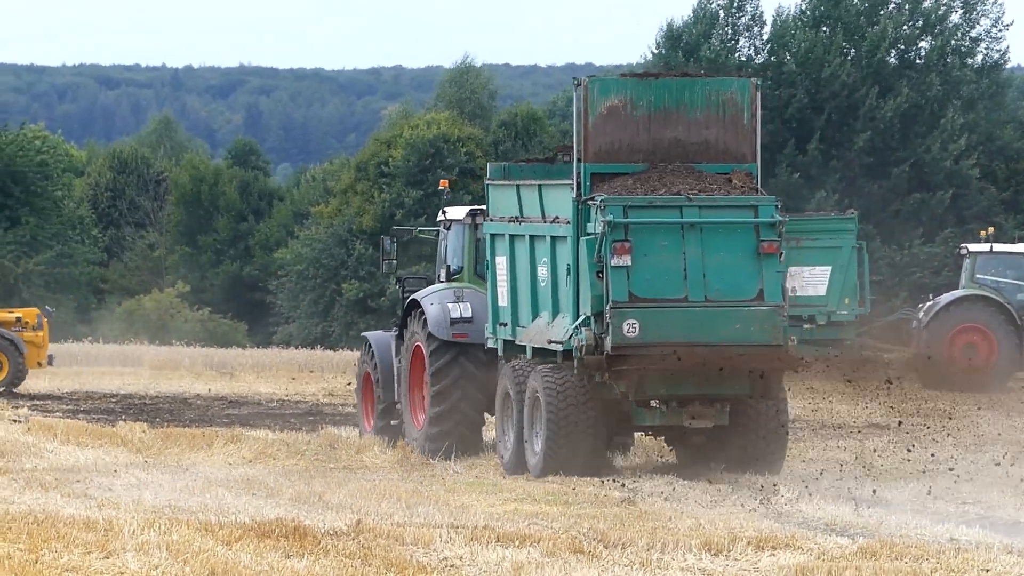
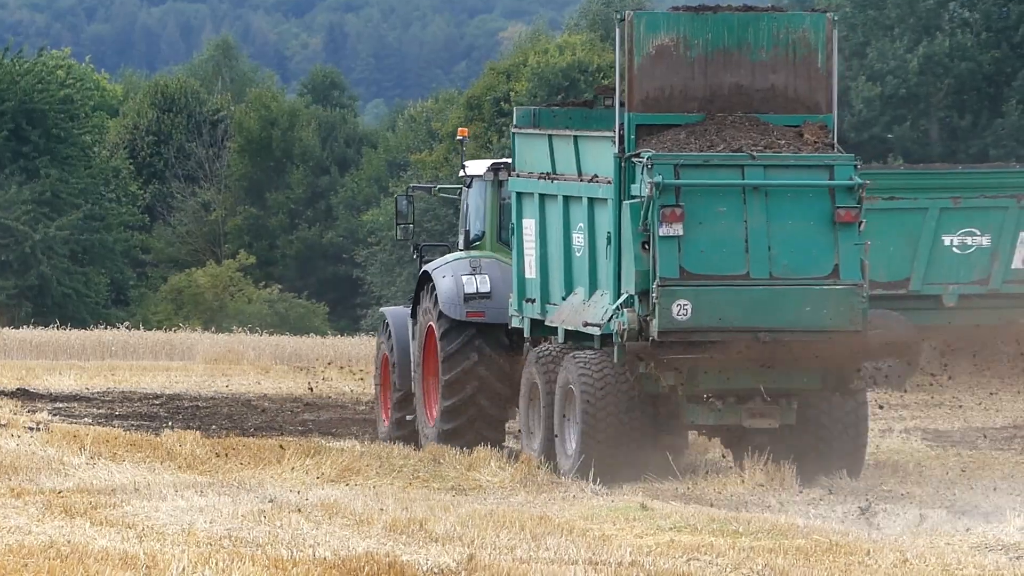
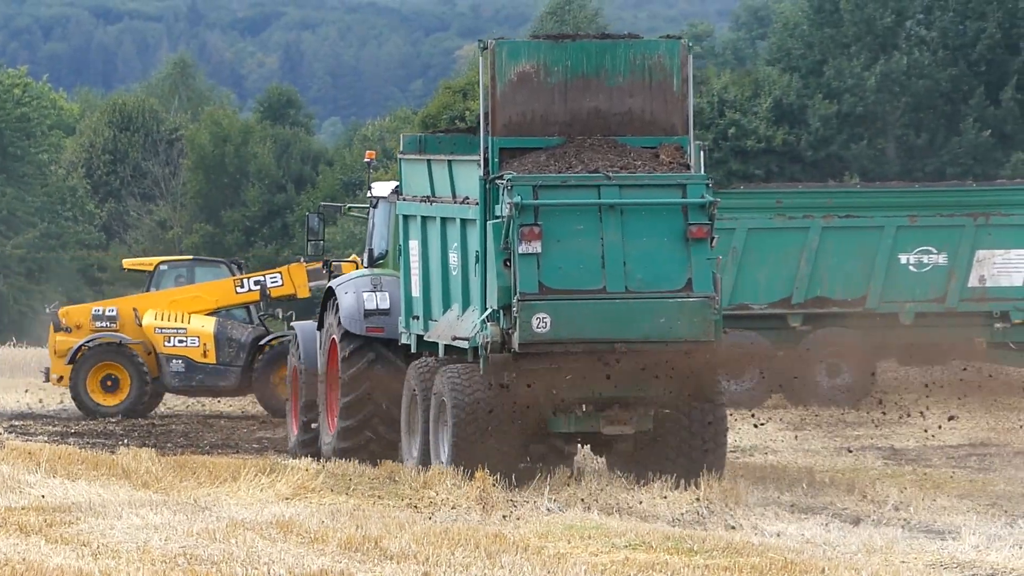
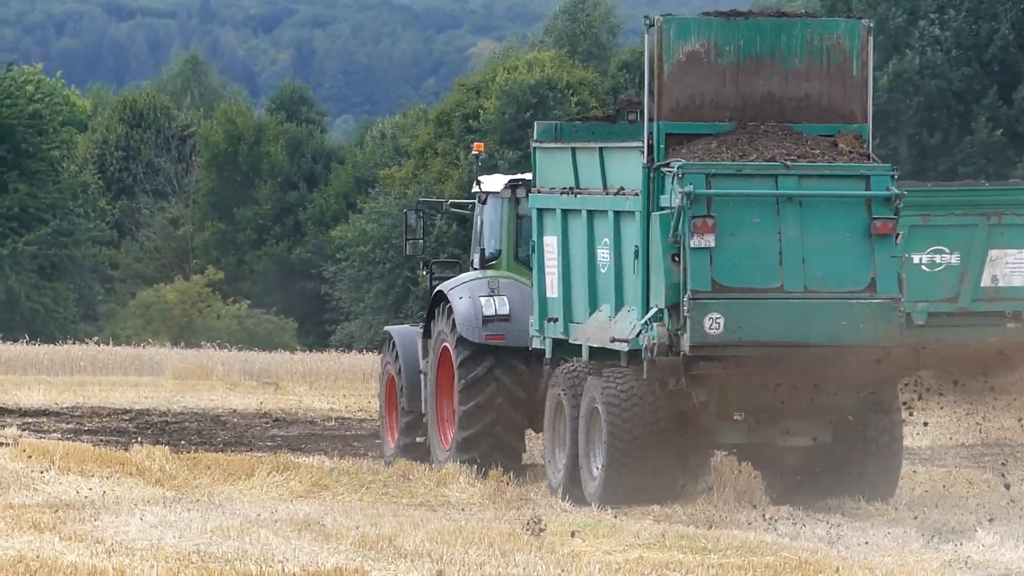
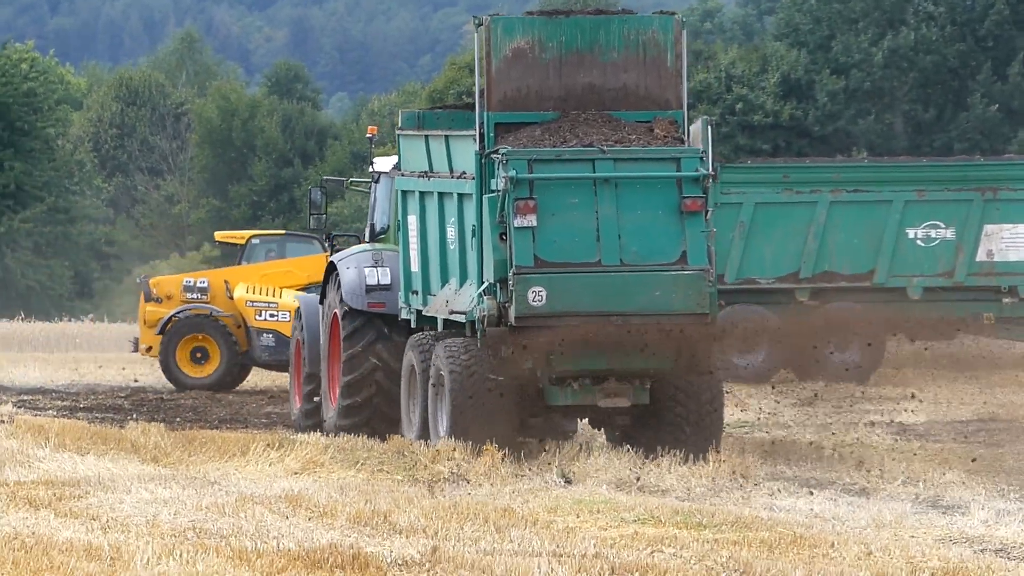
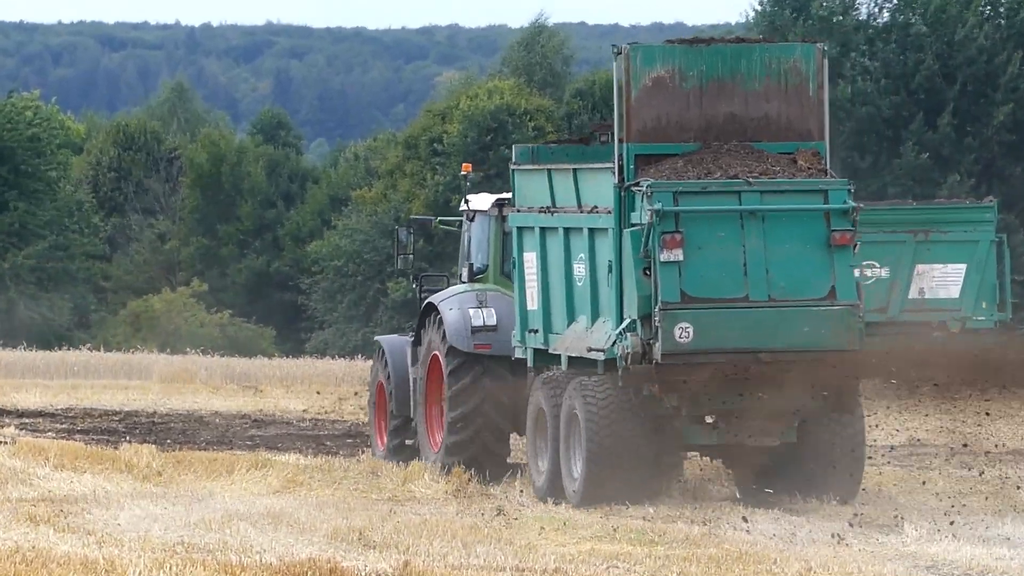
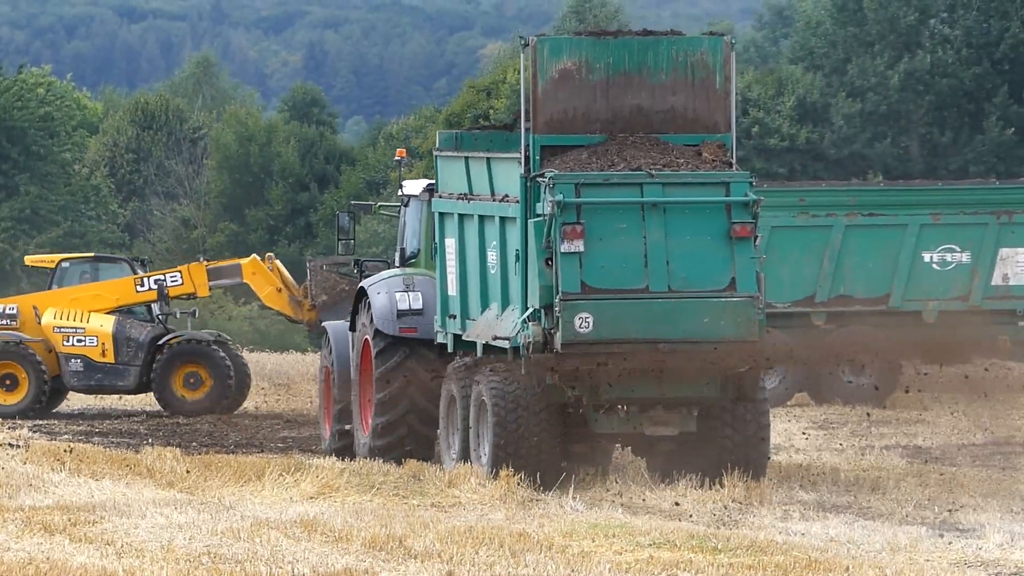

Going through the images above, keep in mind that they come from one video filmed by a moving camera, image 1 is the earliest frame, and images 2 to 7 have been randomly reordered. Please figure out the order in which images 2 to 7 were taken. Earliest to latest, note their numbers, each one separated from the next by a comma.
6, 4, 2, 7, 3, 5
